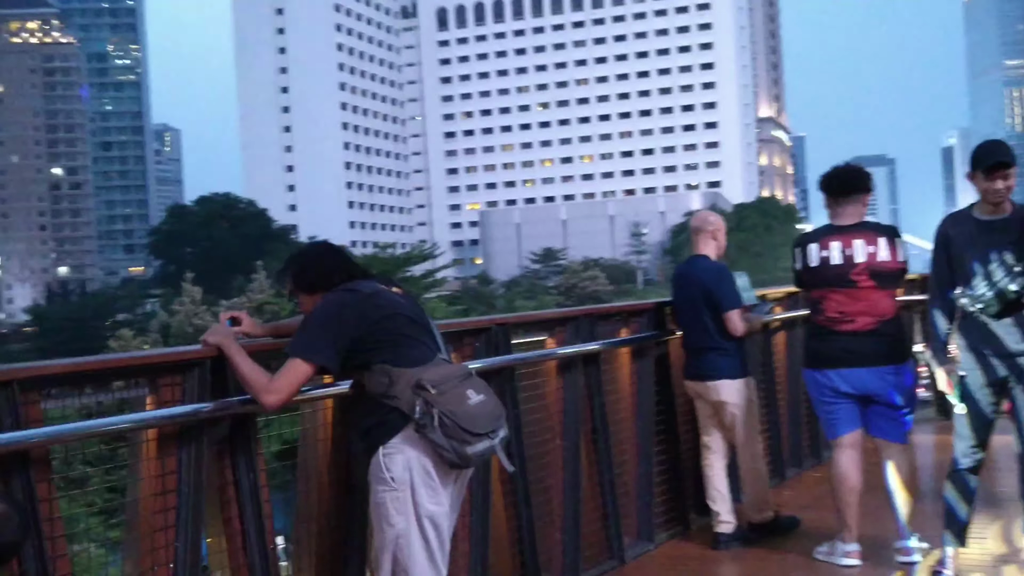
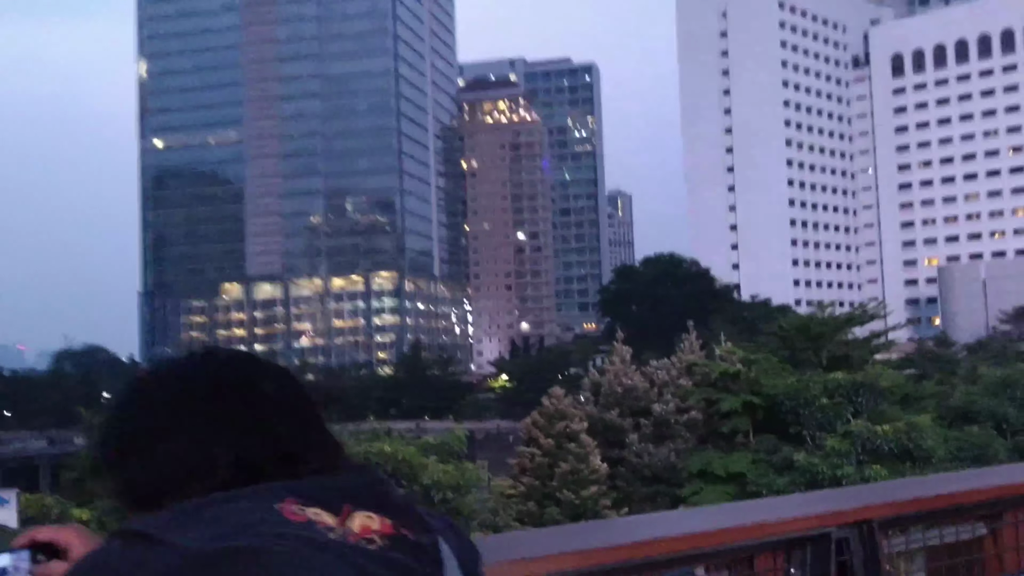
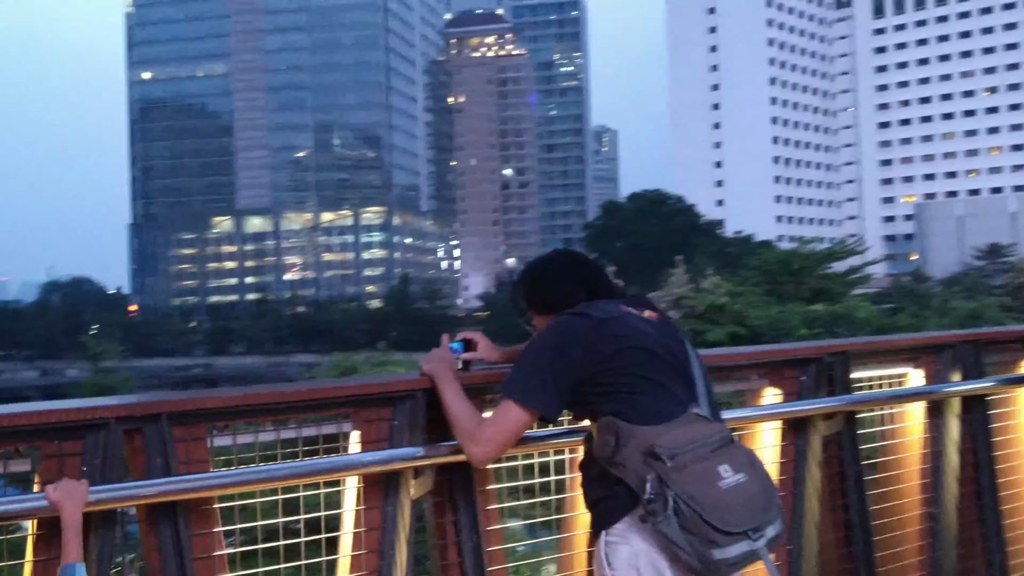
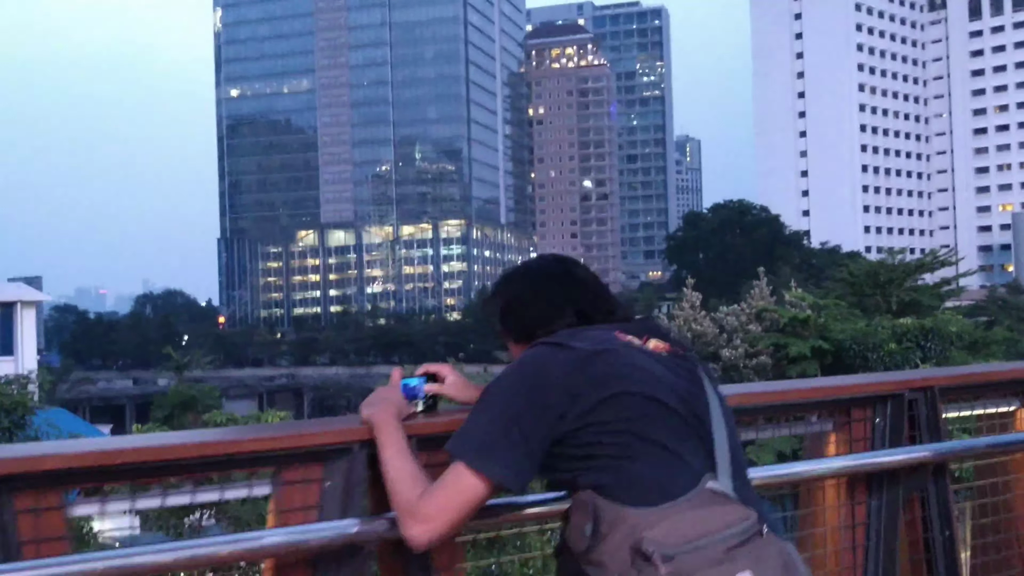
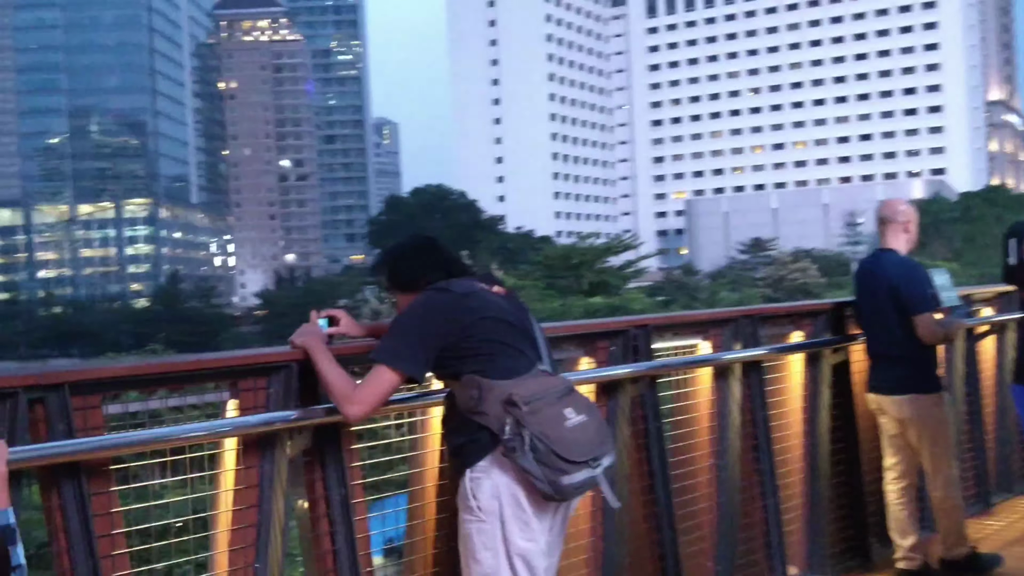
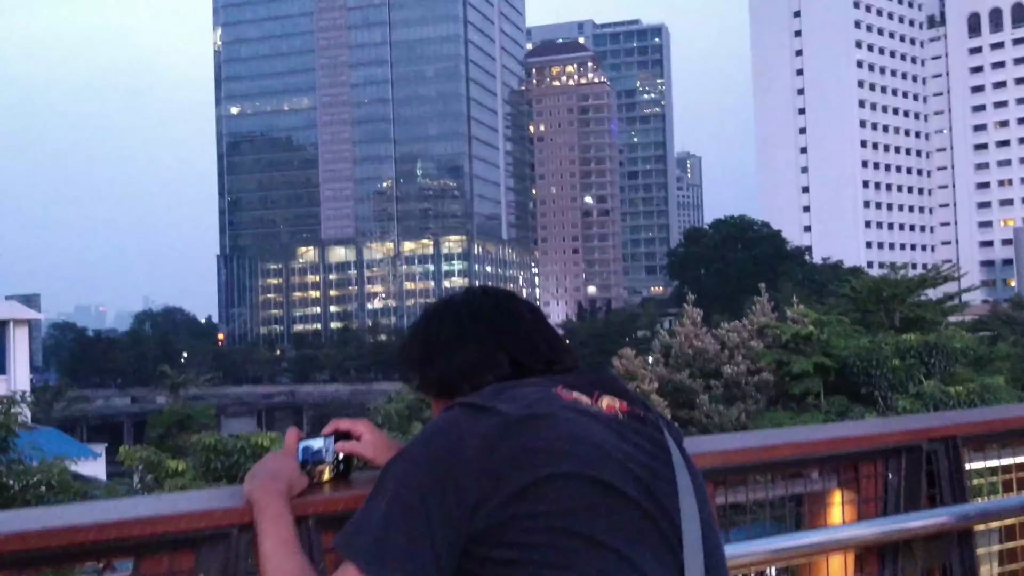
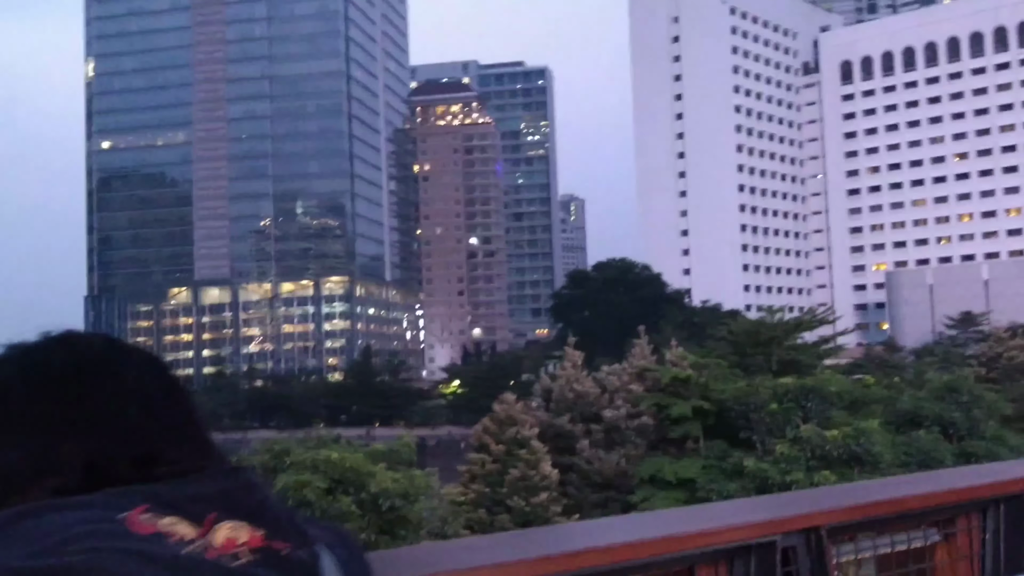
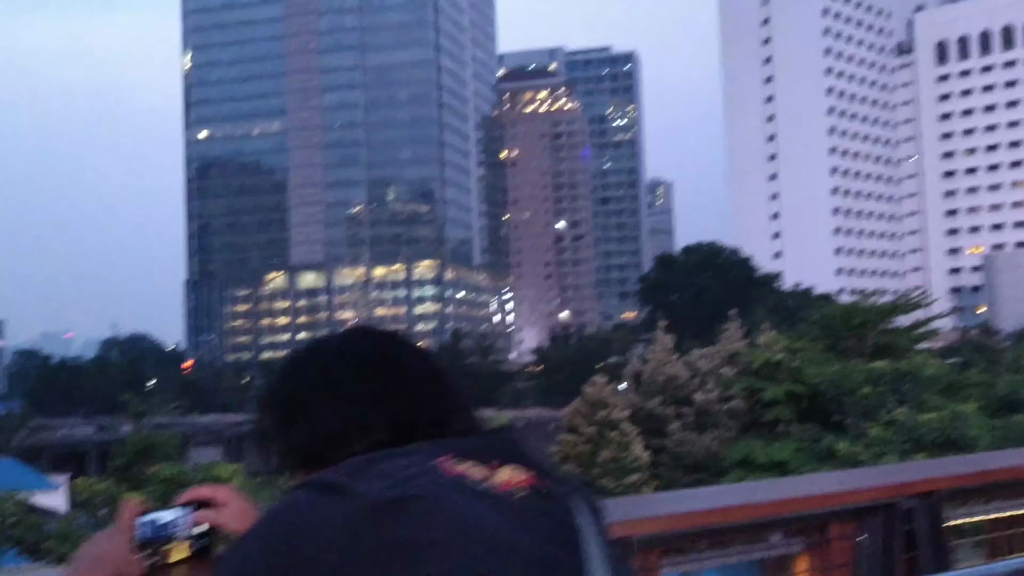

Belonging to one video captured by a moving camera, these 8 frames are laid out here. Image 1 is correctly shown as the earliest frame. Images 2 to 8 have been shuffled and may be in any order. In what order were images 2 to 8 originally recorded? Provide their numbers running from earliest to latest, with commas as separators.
5, 3, 4, 6, 8, 2, 7
